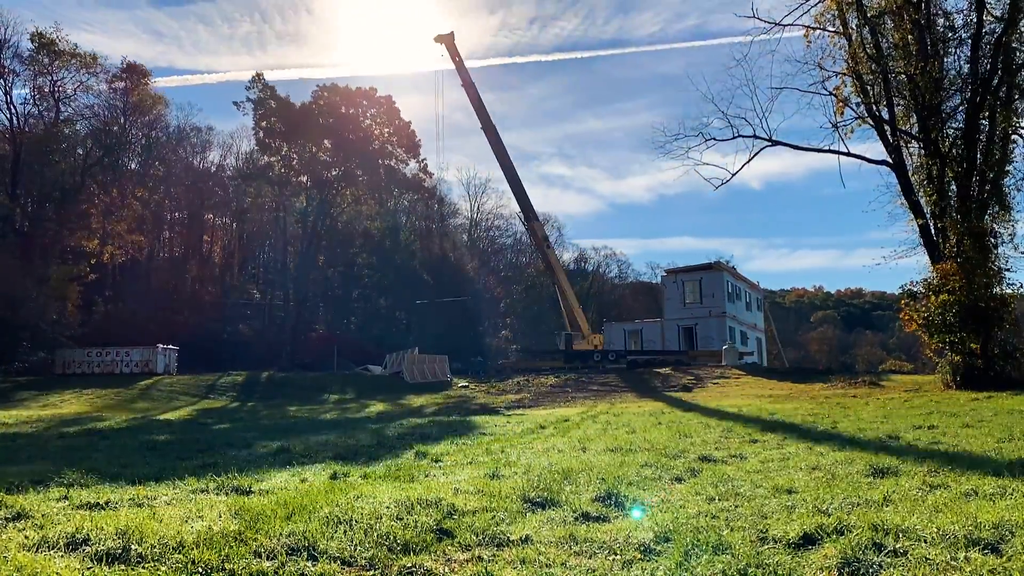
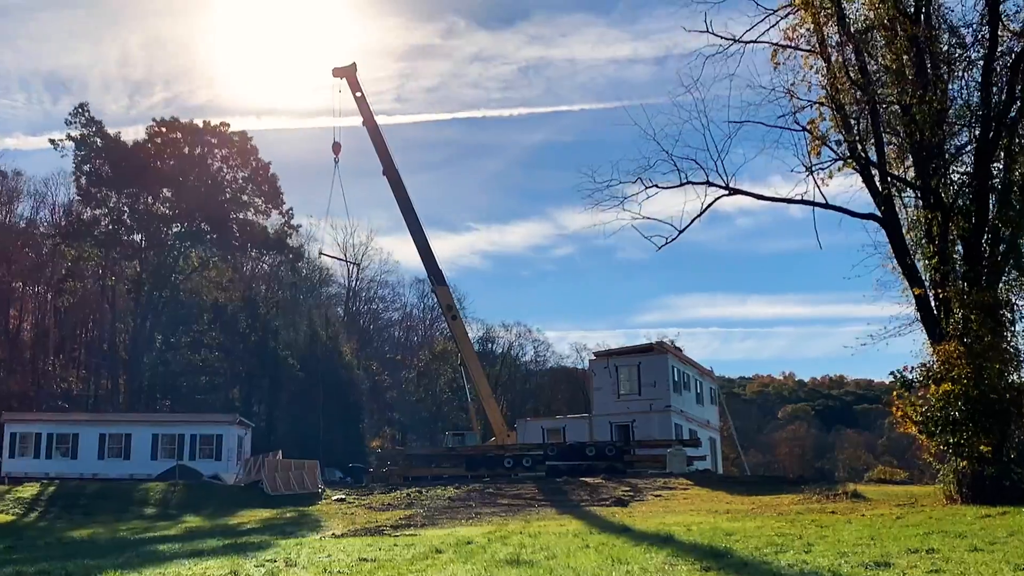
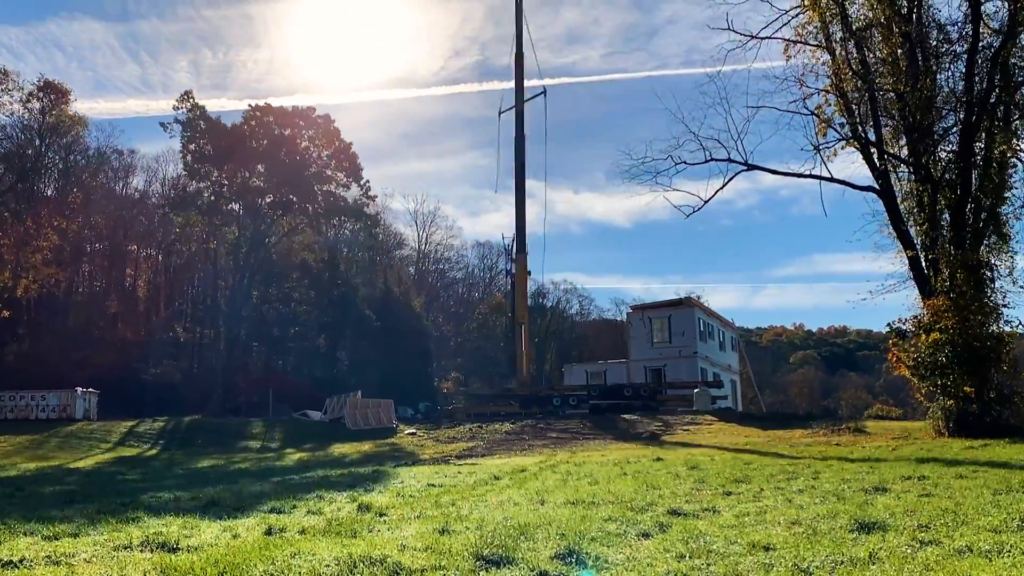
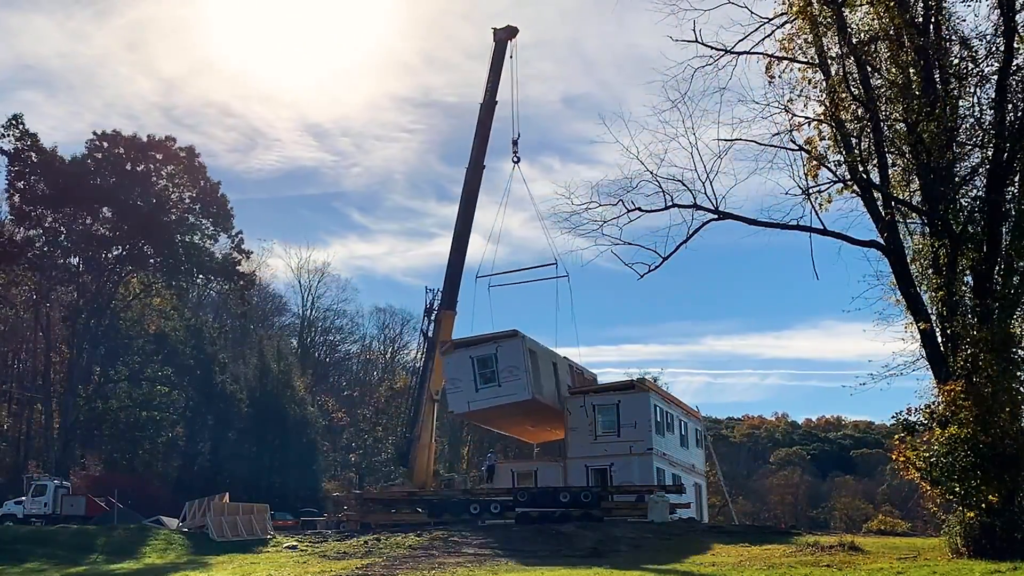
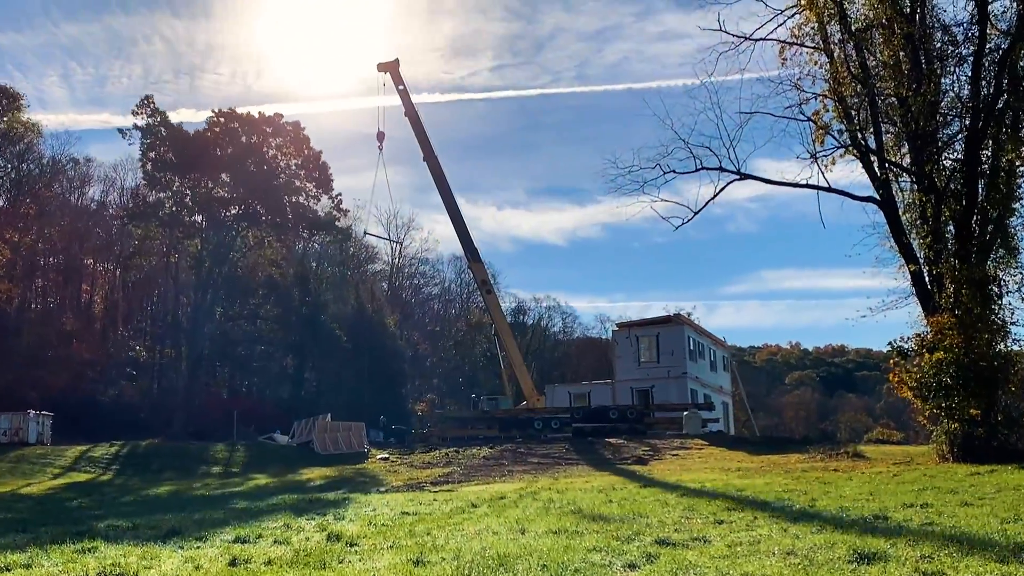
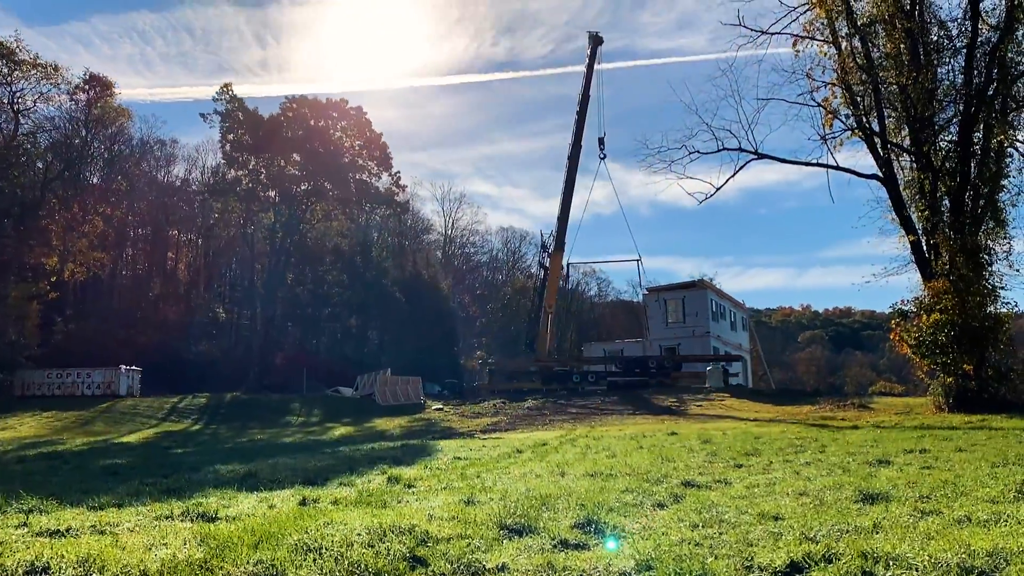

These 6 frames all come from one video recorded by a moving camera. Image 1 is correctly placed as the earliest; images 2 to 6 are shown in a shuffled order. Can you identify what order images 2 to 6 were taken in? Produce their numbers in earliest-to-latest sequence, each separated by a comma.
6, 3, 5, 2, 4
